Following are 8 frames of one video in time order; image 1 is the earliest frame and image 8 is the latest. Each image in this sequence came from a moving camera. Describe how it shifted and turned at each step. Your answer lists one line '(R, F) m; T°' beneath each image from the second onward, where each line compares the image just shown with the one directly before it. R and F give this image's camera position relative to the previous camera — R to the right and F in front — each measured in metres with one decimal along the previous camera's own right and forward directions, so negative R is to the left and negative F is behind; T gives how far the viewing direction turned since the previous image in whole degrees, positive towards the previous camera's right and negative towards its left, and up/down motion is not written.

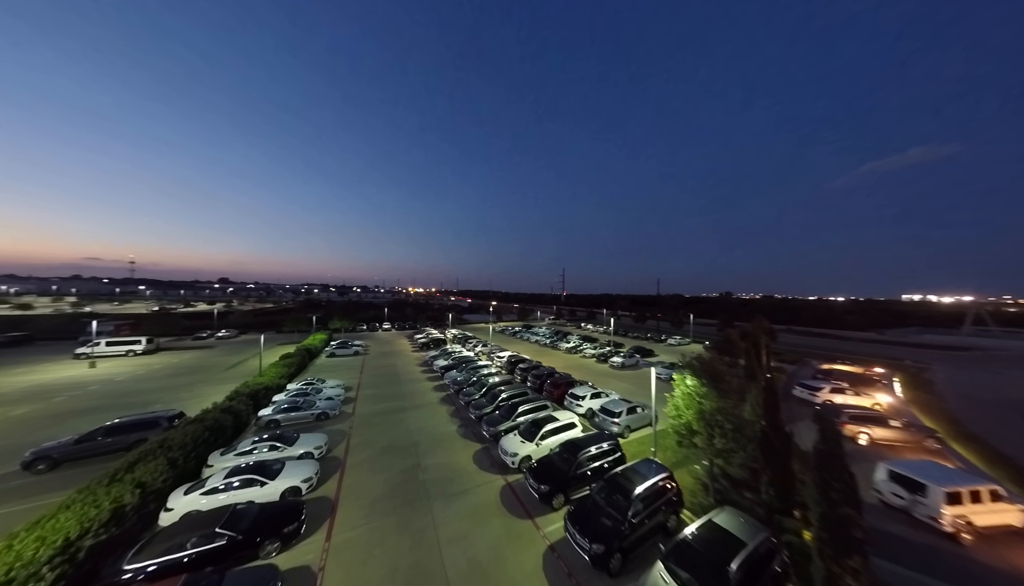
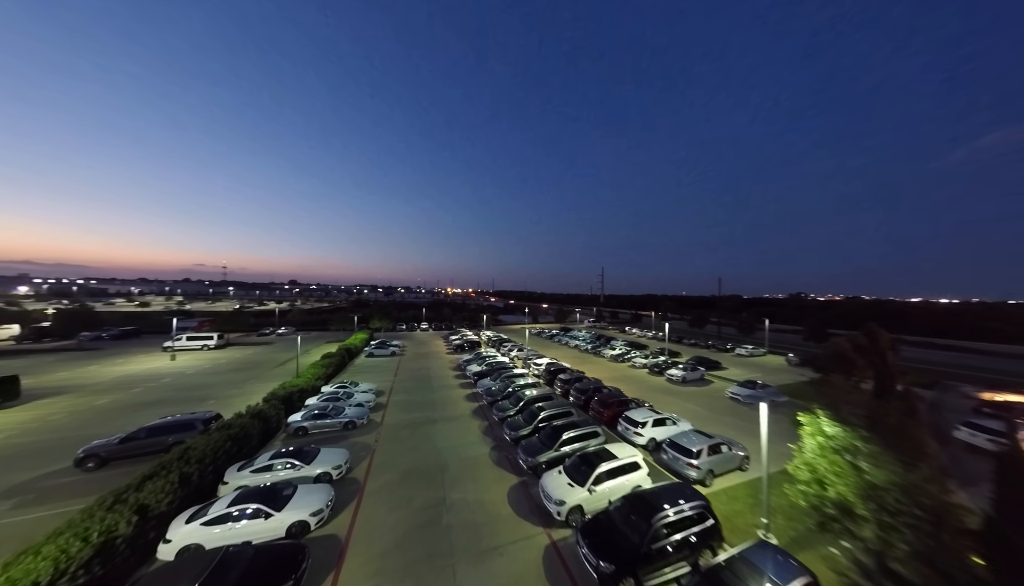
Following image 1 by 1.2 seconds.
(-0.3, +2.0) m; -7°
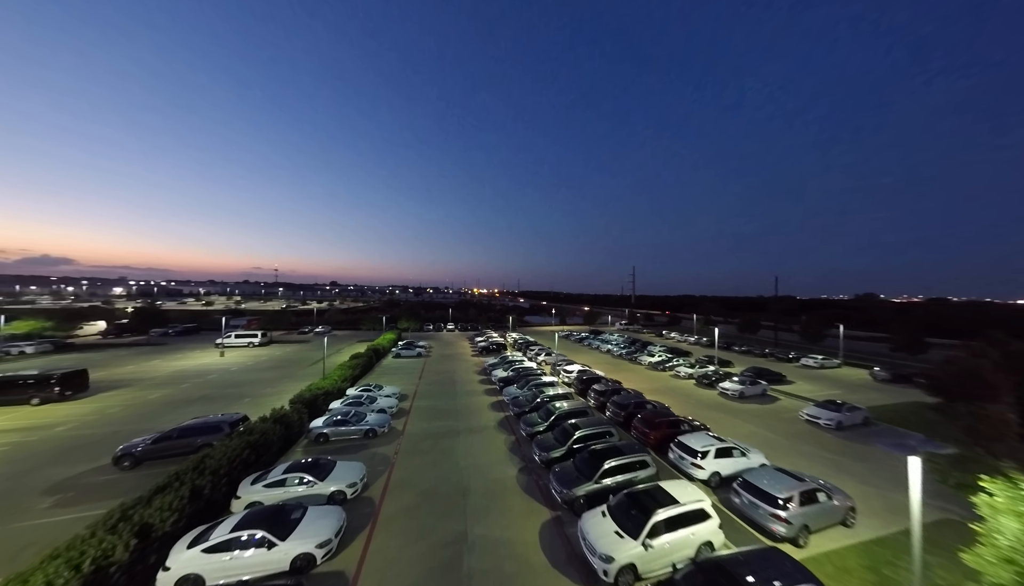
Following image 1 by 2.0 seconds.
(-0.2, +1.3) m; -5°
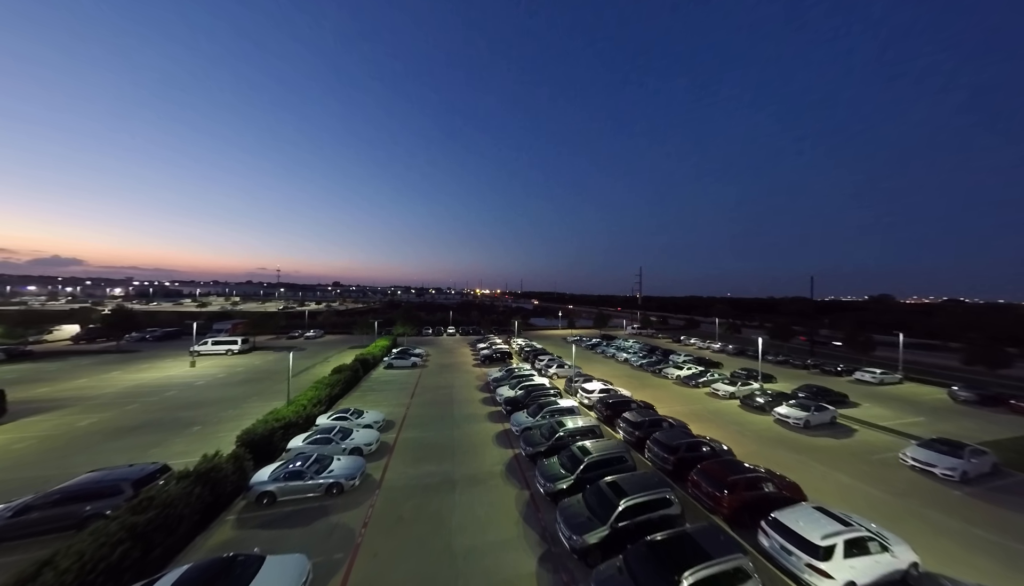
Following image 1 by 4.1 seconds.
(-0.5, +3.2) m; 0°
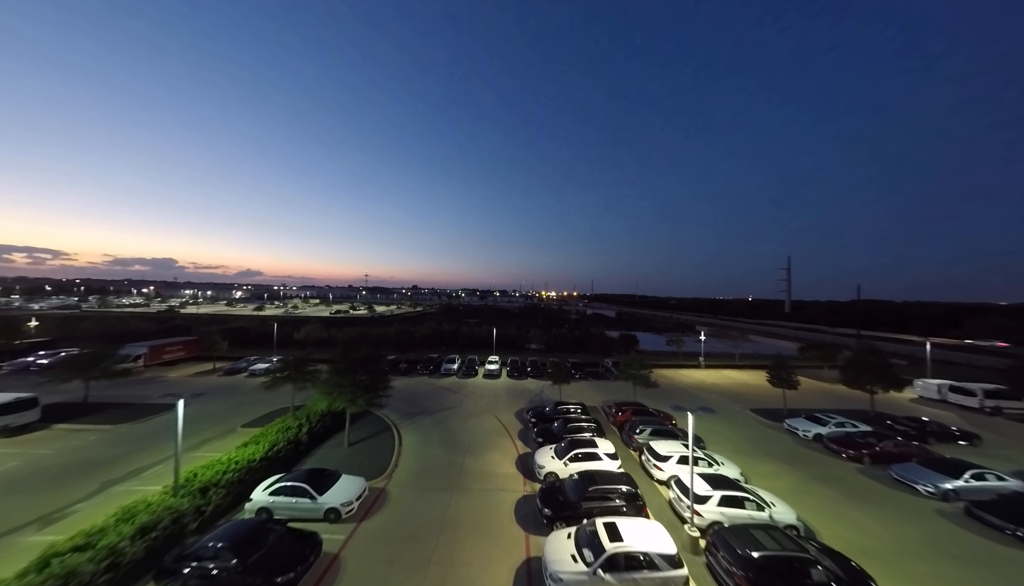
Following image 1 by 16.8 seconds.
(+1.0, +4.3) m; -12°
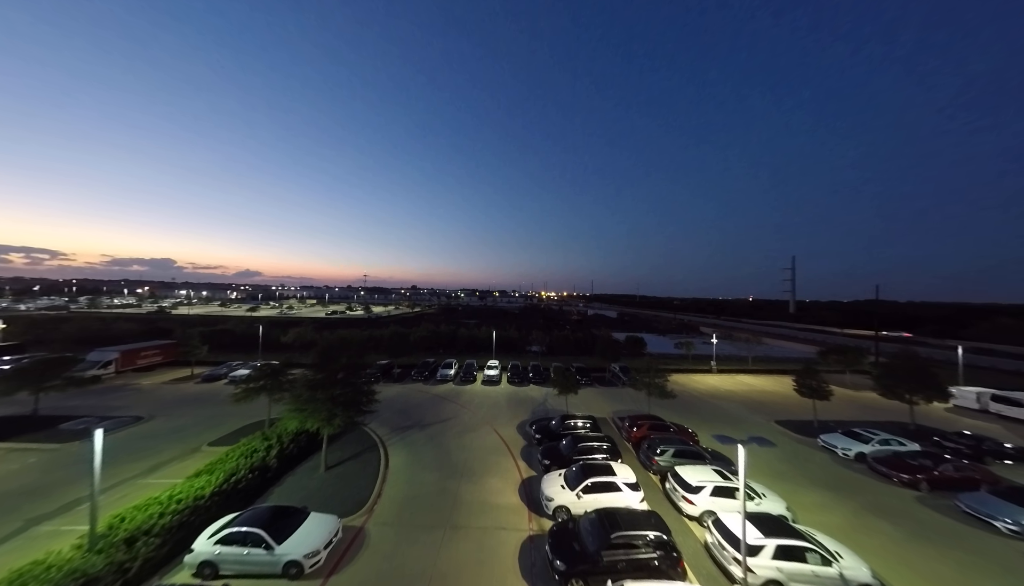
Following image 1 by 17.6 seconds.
(-0.1, +1.8) m; 0°
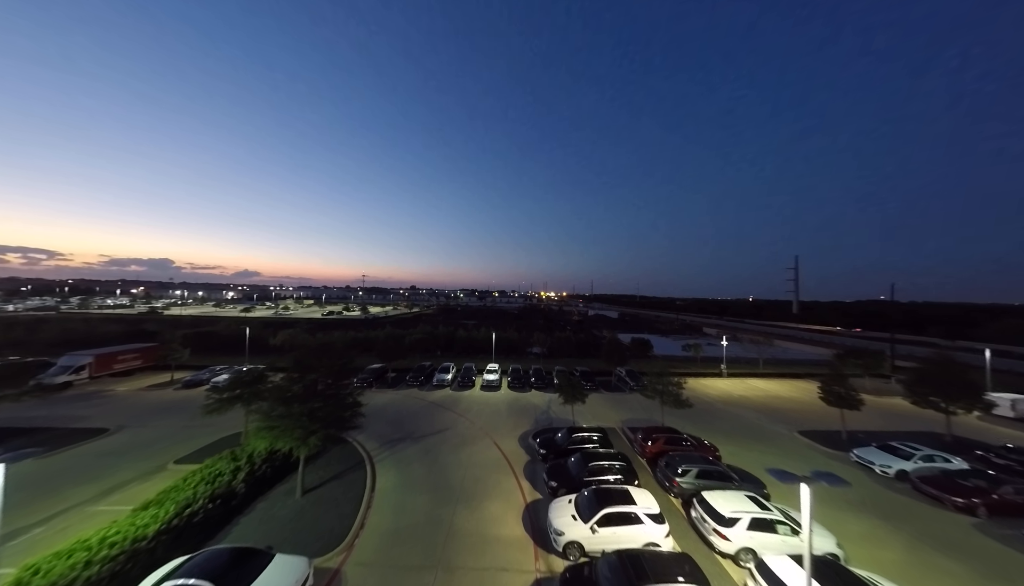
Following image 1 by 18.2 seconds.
(-0.1, +1.4) m; 0°
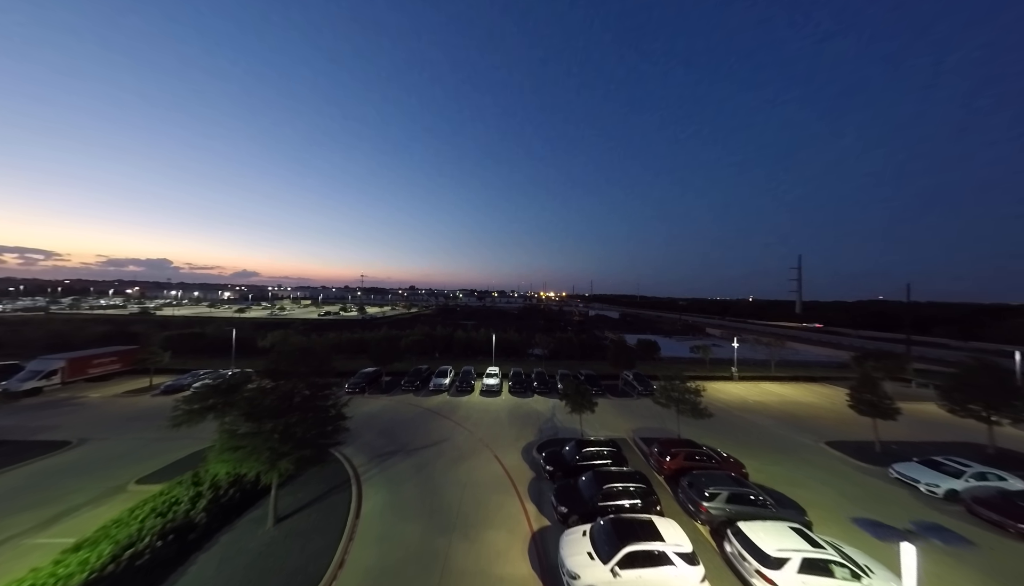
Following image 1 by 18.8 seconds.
(-0.2, +1.3) m; 0°
